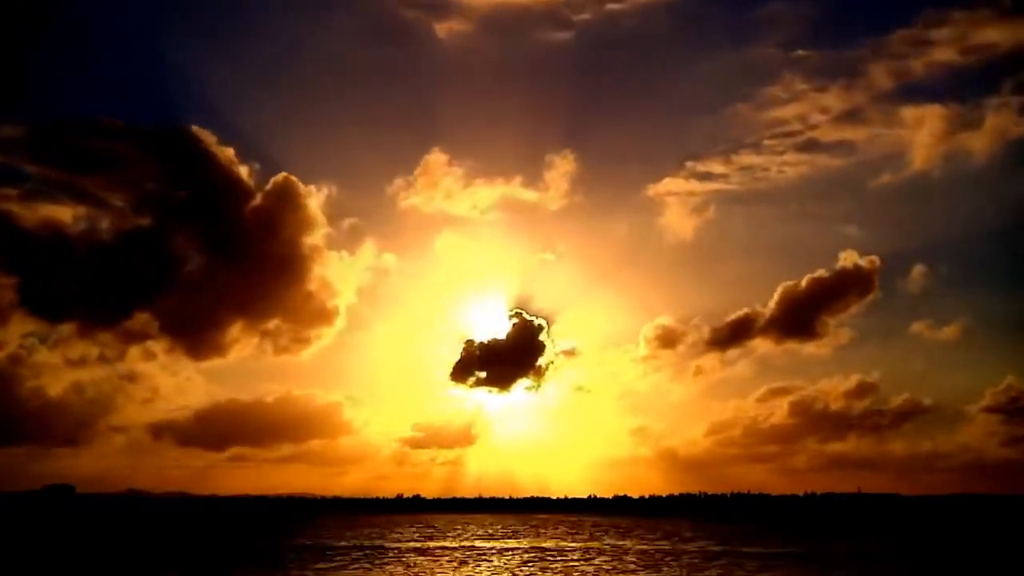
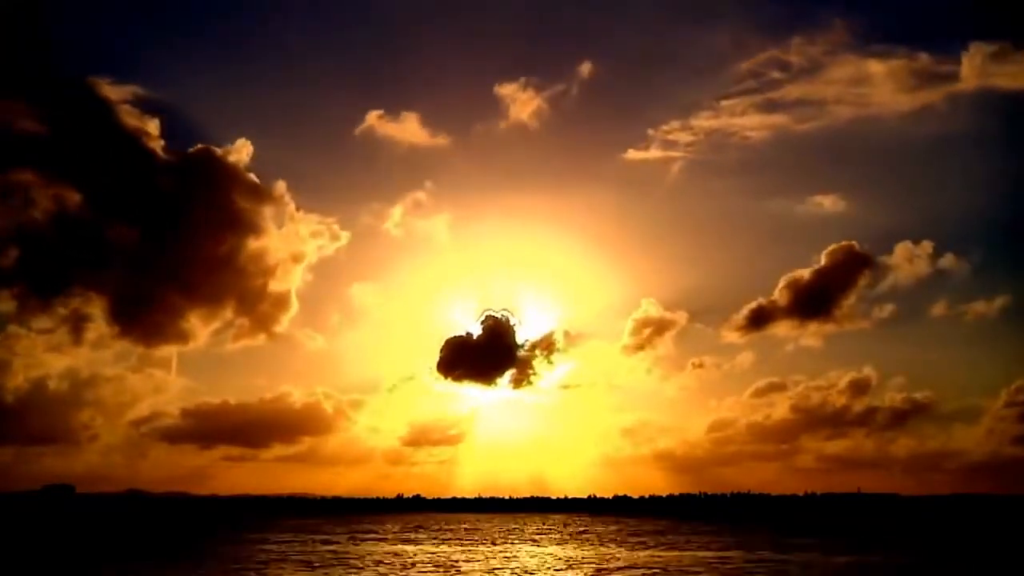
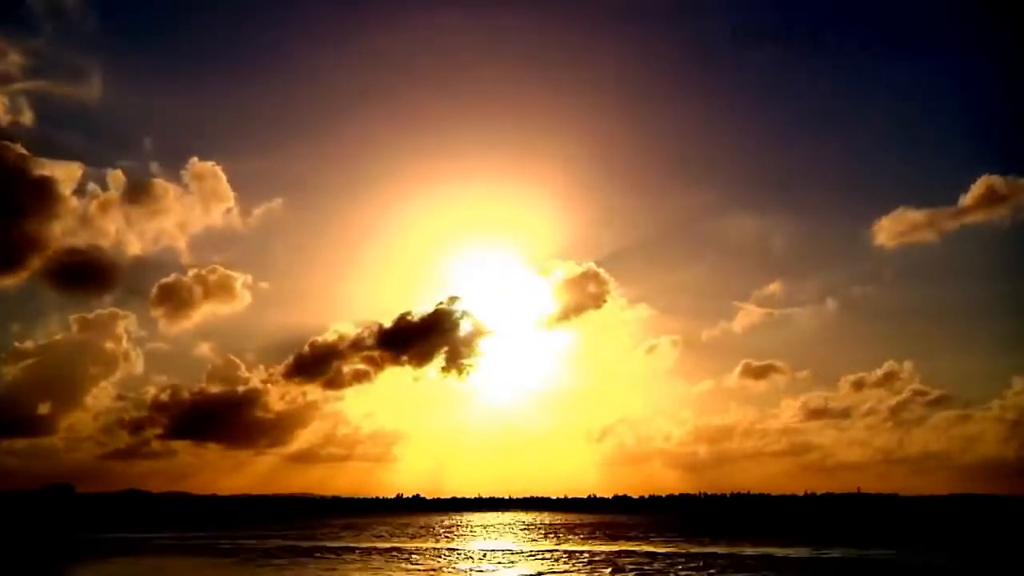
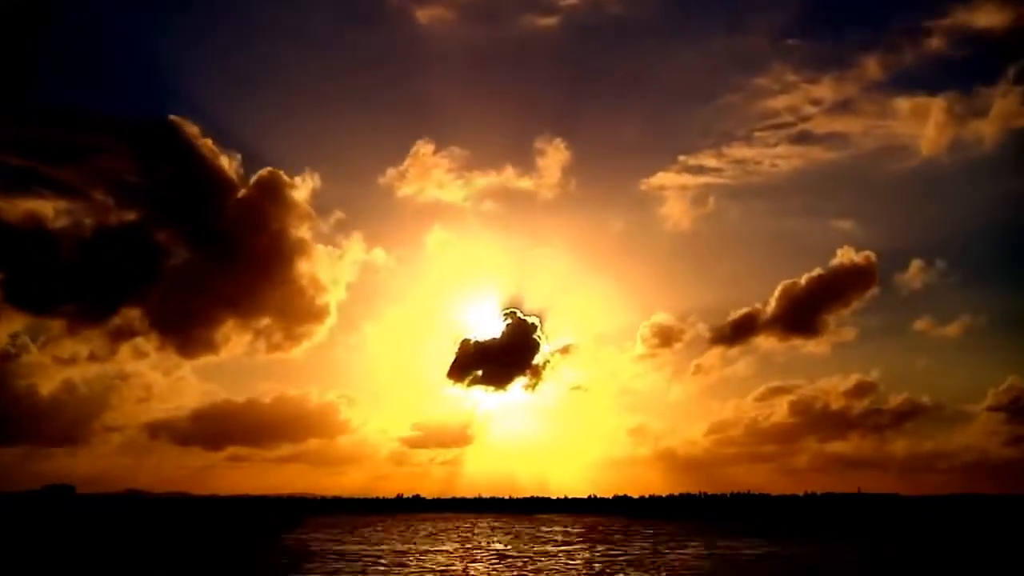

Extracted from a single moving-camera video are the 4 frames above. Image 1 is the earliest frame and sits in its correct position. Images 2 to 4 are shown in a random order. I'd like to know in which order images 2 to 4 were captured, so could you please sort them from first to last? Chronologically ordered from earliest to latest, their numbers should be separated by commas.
4, 2, 3
